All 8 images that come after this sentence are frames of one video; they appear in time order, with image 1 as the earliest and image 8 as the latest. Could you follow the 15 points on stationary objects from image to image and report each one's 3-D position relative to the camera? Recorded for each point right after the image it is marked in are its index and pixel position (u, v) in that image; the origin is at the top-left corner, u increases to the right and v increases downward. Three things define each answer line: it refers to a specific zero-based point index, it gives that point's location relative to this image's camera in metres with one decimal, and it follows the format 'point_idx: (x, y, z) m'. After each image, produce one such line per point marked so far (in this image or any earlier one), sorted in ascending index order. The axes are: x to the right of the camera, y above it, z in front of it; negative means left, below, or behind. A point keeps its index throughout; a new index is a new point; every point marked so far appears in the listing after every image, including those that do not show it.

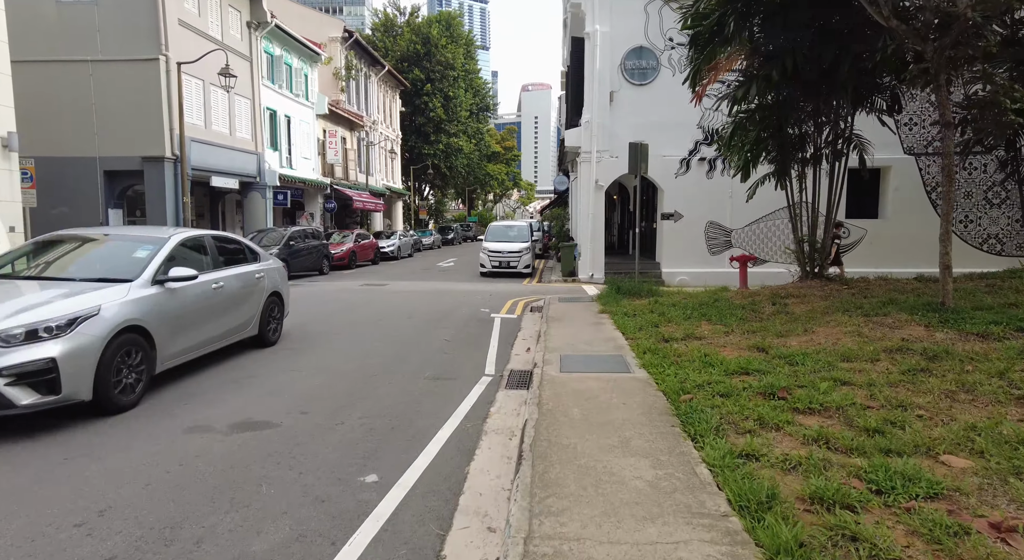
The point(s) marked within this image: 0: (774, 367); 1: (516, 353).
0: (+2.3, -0.8, +6.2) m
1: (+0.1, -0.9, +8.5) m
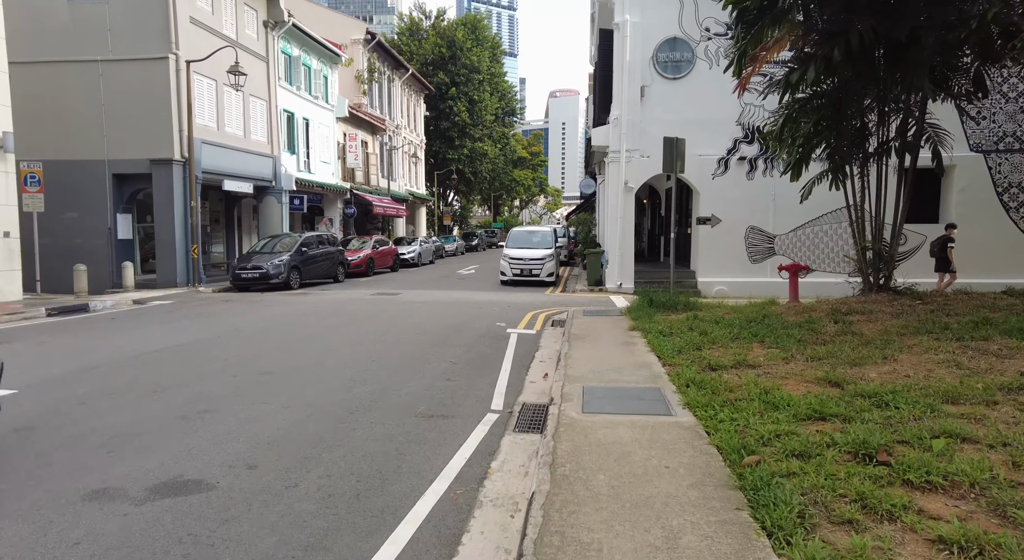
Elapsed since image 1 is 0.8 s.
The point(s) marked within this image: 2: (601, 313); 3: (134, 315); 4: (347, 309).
0: (+2.3, -0.9, +4.8) m
1: (+0.2, -1.0, +7.2) m
2: (+1.6, -0.6, +12.4) m
3: (-7.5, -0.7, +14.2) m
4: (-3.4, -0.5, +14.7) m
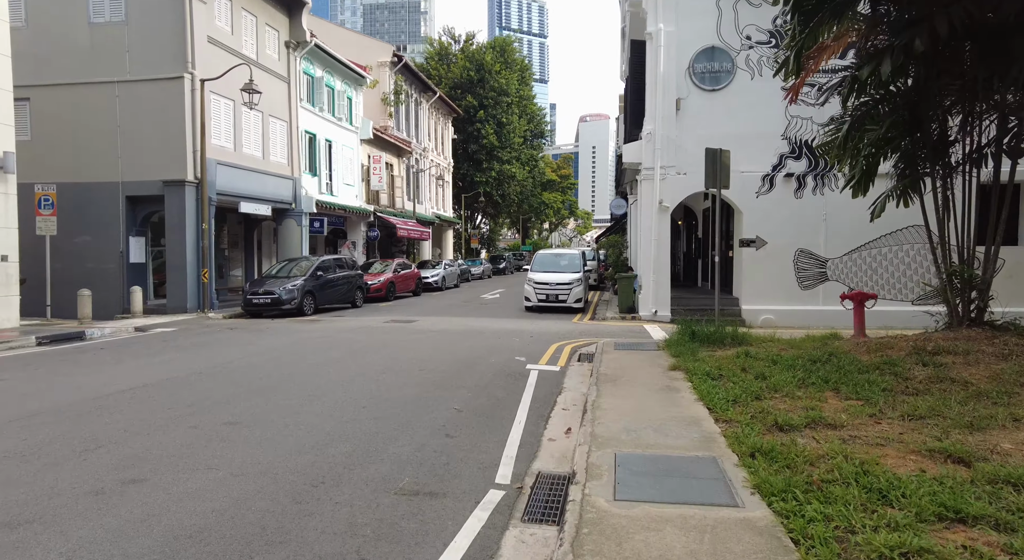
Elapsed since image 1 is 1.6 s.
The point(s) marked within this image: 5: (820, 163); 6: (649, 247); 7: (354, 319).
0: (+2.4, -1.1, +3.4) m
1: (+0.3, -1.3, +5.9) m
2: (+1.9, -1.0, +11.0) m
3: (-7.1, -1.2, +13.2) m
4: (-3.0, -1.1, +13.5) m
5: (+6.8, +2.6, +15.8) m
6: (+3.2, +0.8, +16.8) m
7: (-3.8, -0.9, +16.9) m
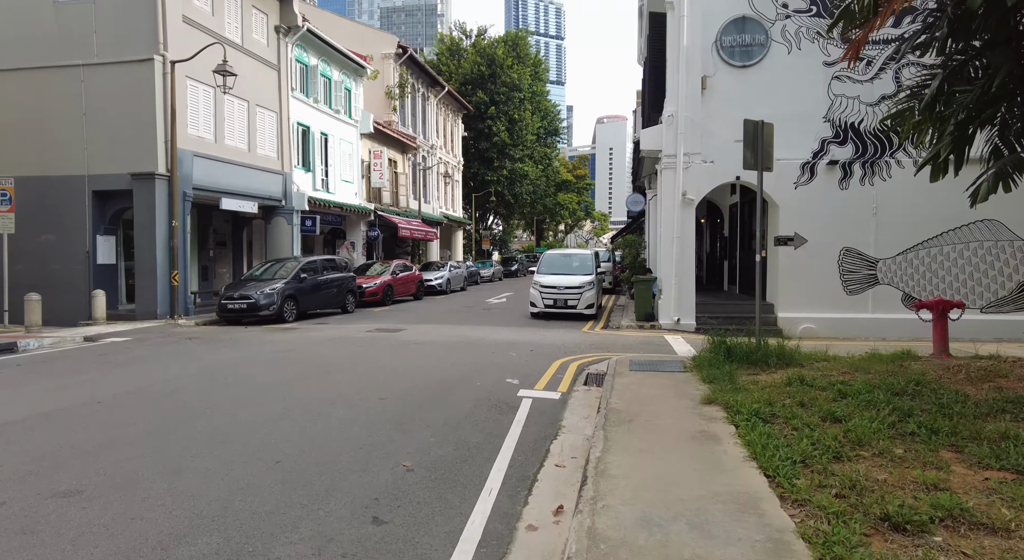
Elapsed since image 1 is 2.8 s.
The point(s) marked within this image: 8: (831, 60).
0: (+2.1, -1.1, +1.3) m
1: (+0.1, -1.3, +3.9) m
2: (+1.8, -1.1, +9.0) m
3: (-7.1, -1.2, +11.4) m
4: (-3.0, -1.1, +11.6) m
5: (+6.9, +2.5, +13.7) m
6: (+3.3, +0.7, +14.7) m
7: (-3.7, -1.0, +15.1) m
8: (+6.2, +4.3, +13.9) m
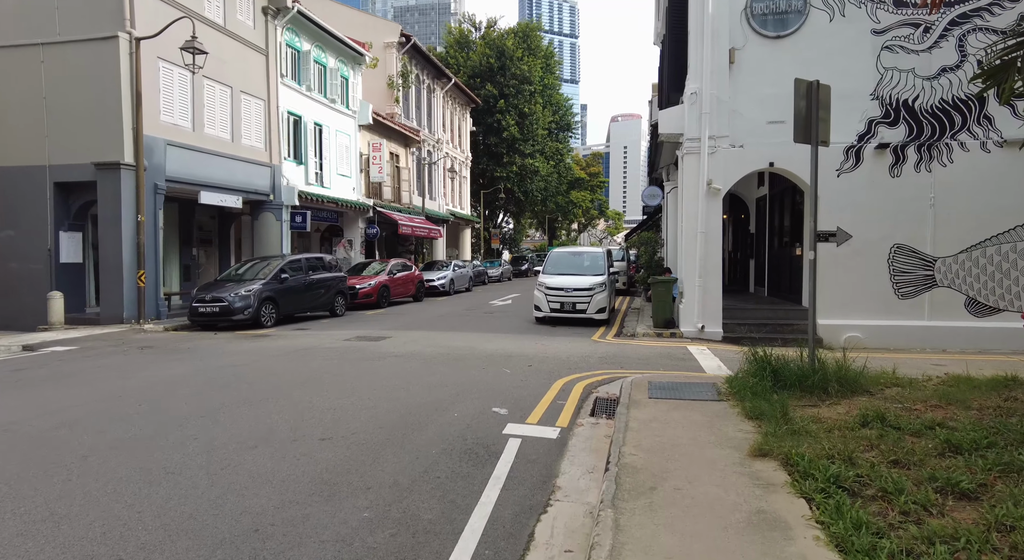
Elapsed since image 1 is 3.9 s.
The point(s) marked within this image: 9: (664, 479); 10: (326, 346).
0: (+1.8, -1.1, -0.4) m
1: (-0.1, -1.3, +2.2) m
2: (+1.7, -1.1, +7.2) m
3: (-7.2, -1.2, +9.8) m
4: (-3.1, -1.1, +9.9) m
5: (+6.8, +2.5, +11.8) m
6: (+3.3, +0.7, +12.9) m
7: (-3.7, -1.0, +13.4) m
8: (+6.2, +4.3, +12.0) m
9: (+0.9, -1.1, +4.2) m
10: (-3.0, -1.1, +11.6) m
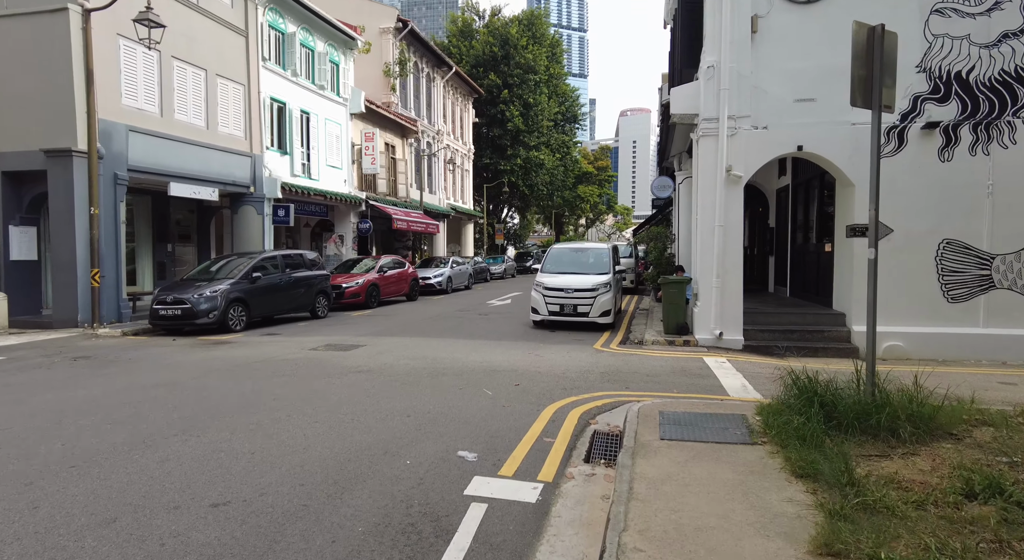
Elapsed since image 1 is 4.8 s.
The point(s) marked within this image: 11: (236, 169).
0: (+1.5, -1.2, -2.0) m
1: (-0.4, -1.4, +0.6) m
2: (+1.5, -1.1, +5.7) m
3: (-7.4, -1.2, +8.4) m
4: (-3.2, -1.2, +8.4) m
5: (+6.7, +2.5, +10.1) m
6: (+3.1, +0.7, +11.3) m
7: (-3.9, -1.0, +11.9) m
8: (+6.1, +4.2, +10.4) m
9: (+0.7, -1.2, +2.7) m
10: (-3.2, -1.1, +10.1) m
11: (-7.5, +3.0, +19.3) m
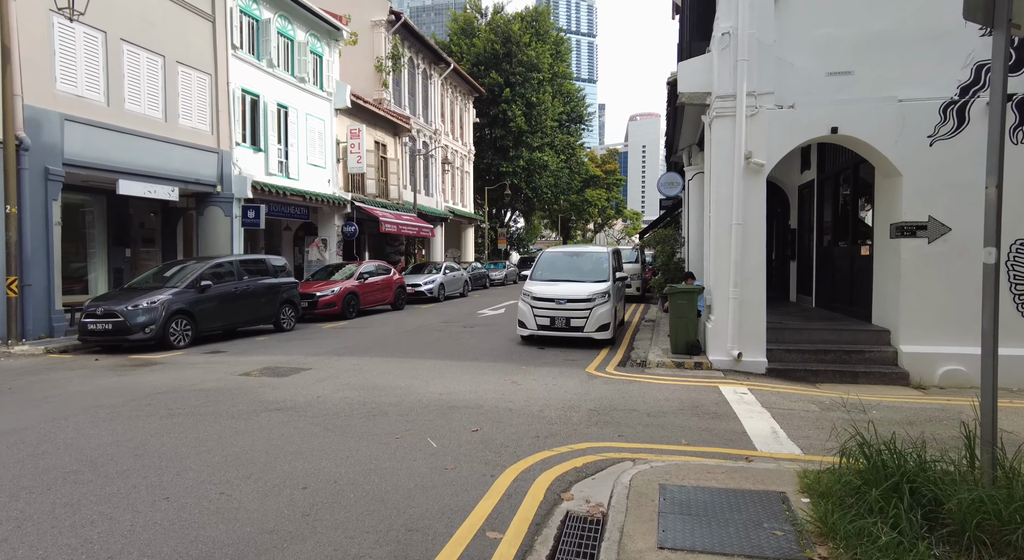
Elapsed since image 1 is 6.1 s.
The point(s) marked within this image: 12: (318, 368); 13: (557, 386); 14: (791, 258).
0: (+1.0, -1.2, -3.9) m
1: (-0.8, -1.5, -1.2) m
2: (+1.1, -1.2, +3.8) m
3: (-7.7, -1.4, +6.6) m
4: (-3.6, -1.3, +6.6) m
5: (+6.3, +2.3, +8.2) m
6: (+2.8, +0.6, +9.4) m
7: (-4.2, -1.2, +10.1) m
8: (+5.7, +4.1, +8.5) m
9: (+0.2, -1.3, +0.8) m
10: (-3.5, -1.2, +8.2) m
11: (-7.7, +2.8, +17.6) m
12: (-2.5, -1.1, +9.2) m
13: (+0.5, -1.2, +8.1) m
14: (+5.7, +0.5, +14.7) m
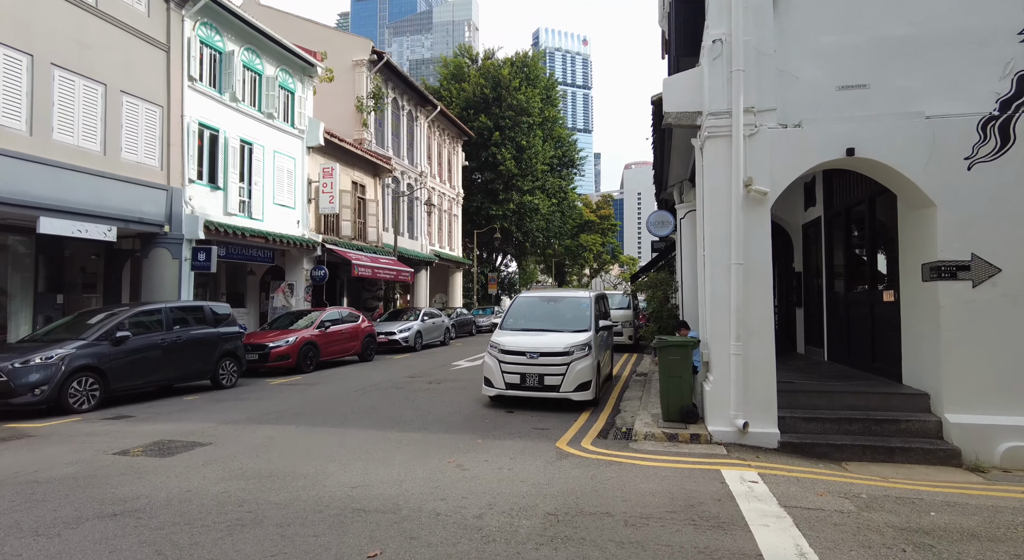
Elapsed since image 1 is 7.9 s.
0: (+0.6, -0.9, -5.7) m
1: (-1.3, -1.3, -3.0) m
2: (+0.6, -1.4, +2.0) m
3: (-8.2, -1.7, +4.7) m
4: (-4.1, -1.6, +4.8) m
5: (+5.8, +1.9, +6.7) m
6: (+2.3, 0.0, +7.7) m
7: (-4.7, -1.8, +8.3) m
8: (+5.2, +3.6, +7.0) m
9: (-0.2, -1.3, -1.0) m
10: (-4.0, -1.7, +6.4) m
11: (-8.2, +1.7, +16.0) m
12: (-3.0, -1.7, +7.3) m
13: (0.0, -1.7, +6.3) m
14: (+5.2, -0.4, +13.0) m
